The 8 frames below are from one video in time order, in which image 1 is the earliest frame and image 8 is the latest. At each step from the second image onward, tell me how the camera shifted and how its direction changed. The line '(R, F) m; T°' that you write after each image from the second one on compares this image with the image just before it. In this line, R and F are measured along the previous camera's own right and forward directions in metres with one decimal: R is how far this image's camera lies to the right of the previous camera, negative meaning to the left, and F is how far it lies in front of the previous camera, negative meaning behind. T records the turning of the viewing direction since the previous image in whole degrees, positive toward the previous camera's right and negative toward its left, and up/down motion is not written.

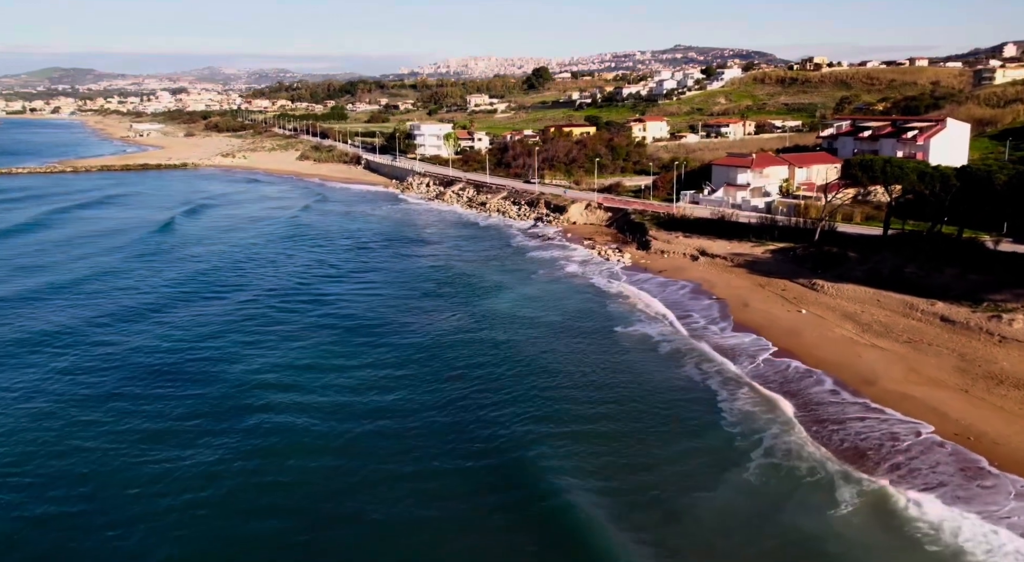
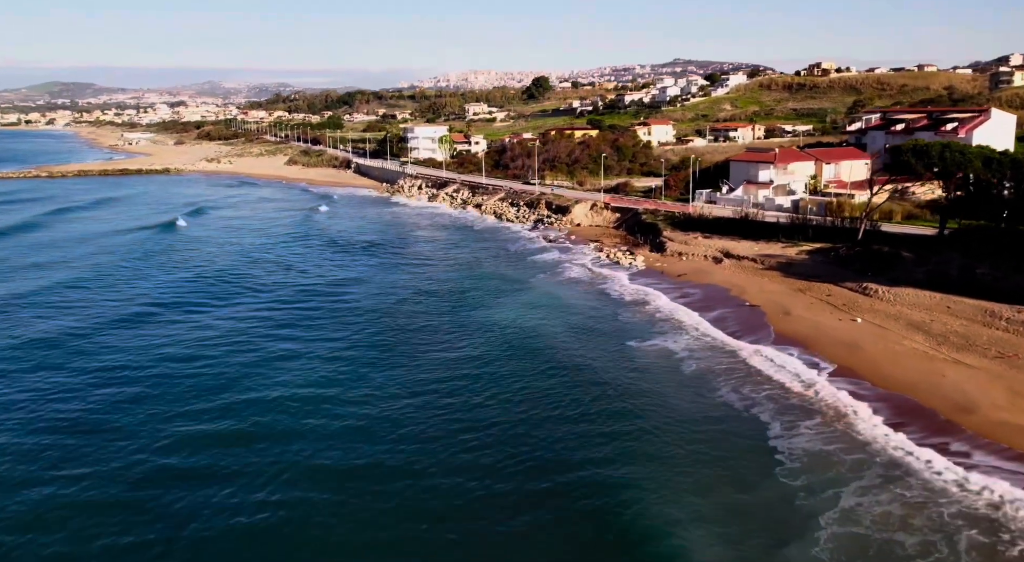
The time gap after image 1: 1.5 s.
(+0.2, +6.0) m; 0°
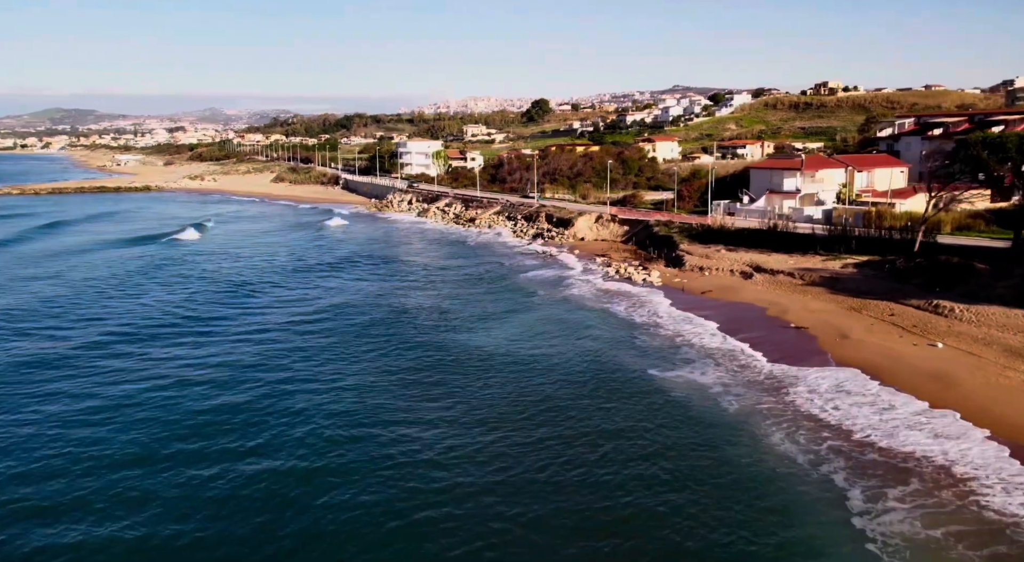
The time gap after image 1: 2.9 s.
(+0.2, +6.0) m; 0°
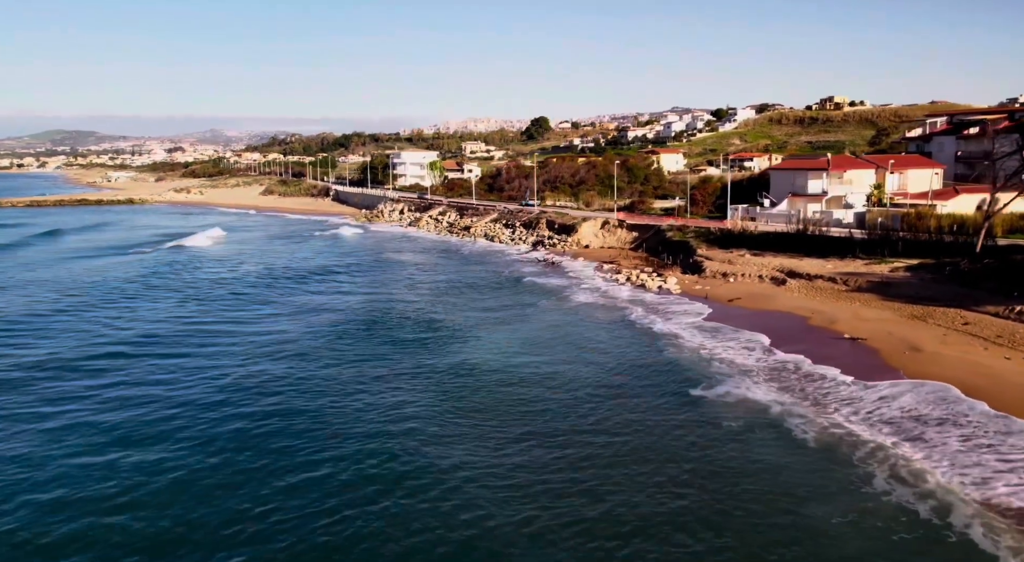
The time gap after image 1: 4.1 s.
(+0.1, +4.6) m; 0°
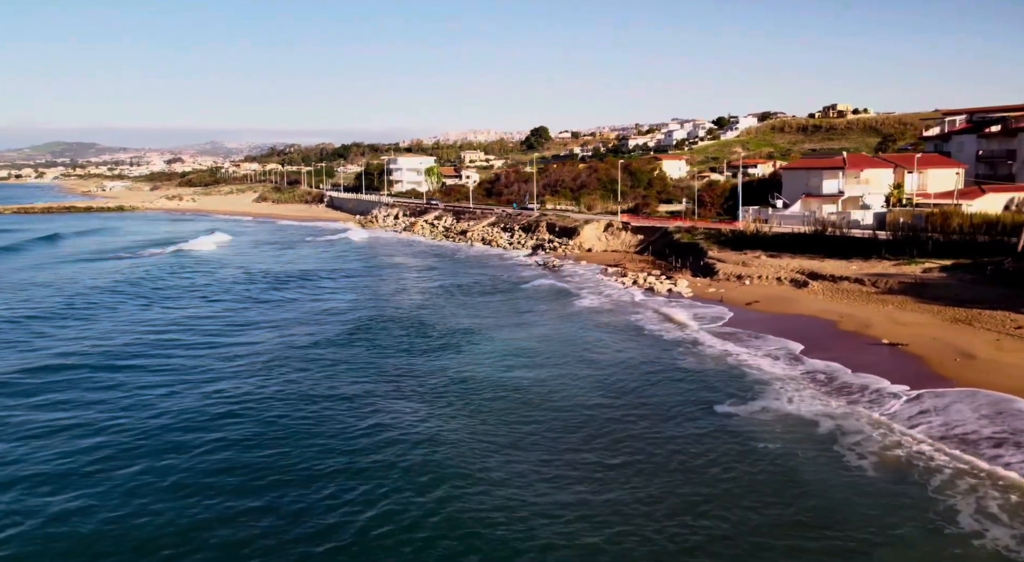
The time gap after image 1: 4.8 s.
(+0.1, +2.5) m; 0°
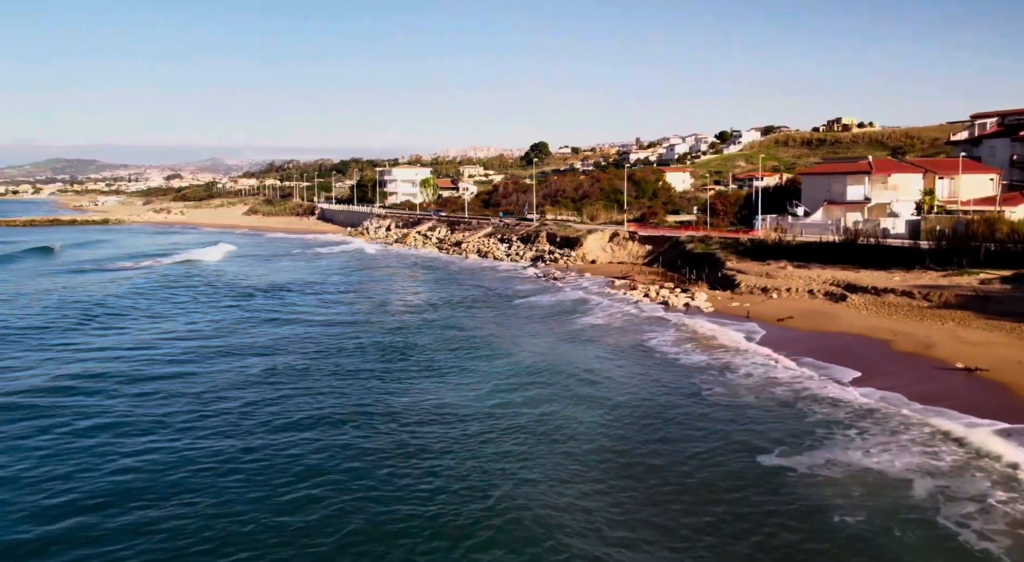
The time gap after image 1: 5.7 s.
(+0.1, +3.5) m; 0°
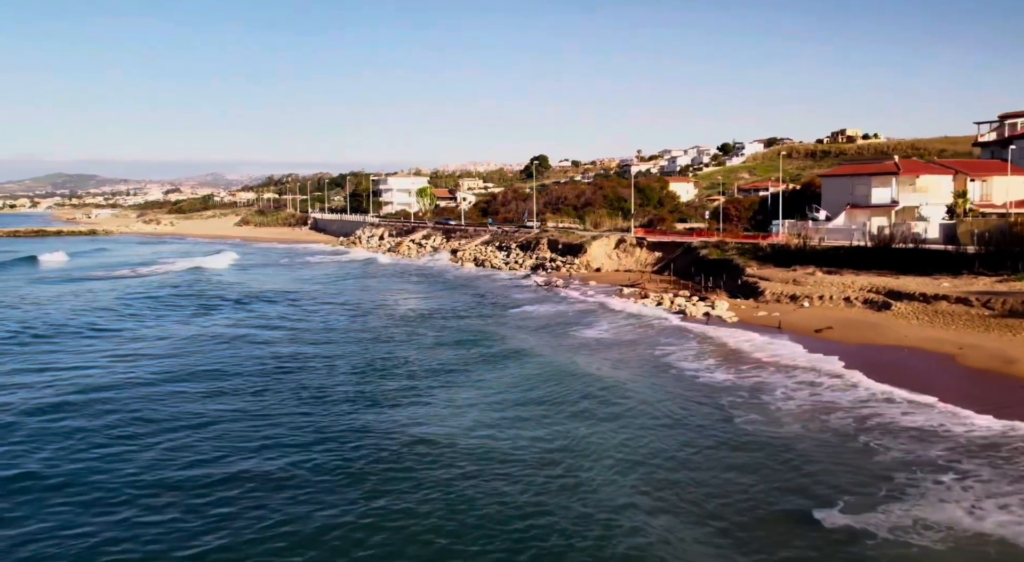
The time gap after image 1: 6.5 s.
(+0.1, +2.9) m; 0°
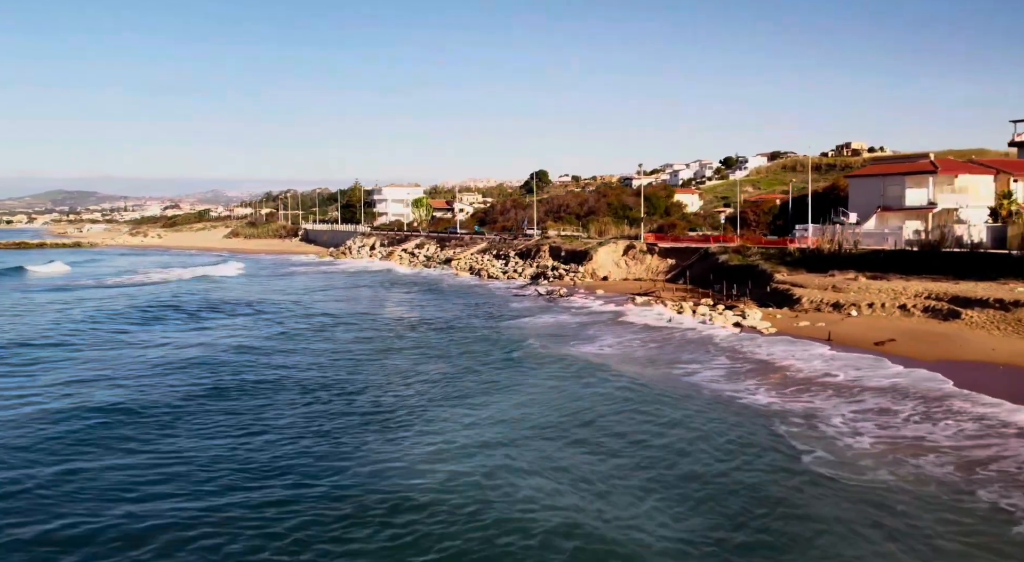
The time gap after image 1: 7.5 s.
(+0.1, +3.4) m; 0°
